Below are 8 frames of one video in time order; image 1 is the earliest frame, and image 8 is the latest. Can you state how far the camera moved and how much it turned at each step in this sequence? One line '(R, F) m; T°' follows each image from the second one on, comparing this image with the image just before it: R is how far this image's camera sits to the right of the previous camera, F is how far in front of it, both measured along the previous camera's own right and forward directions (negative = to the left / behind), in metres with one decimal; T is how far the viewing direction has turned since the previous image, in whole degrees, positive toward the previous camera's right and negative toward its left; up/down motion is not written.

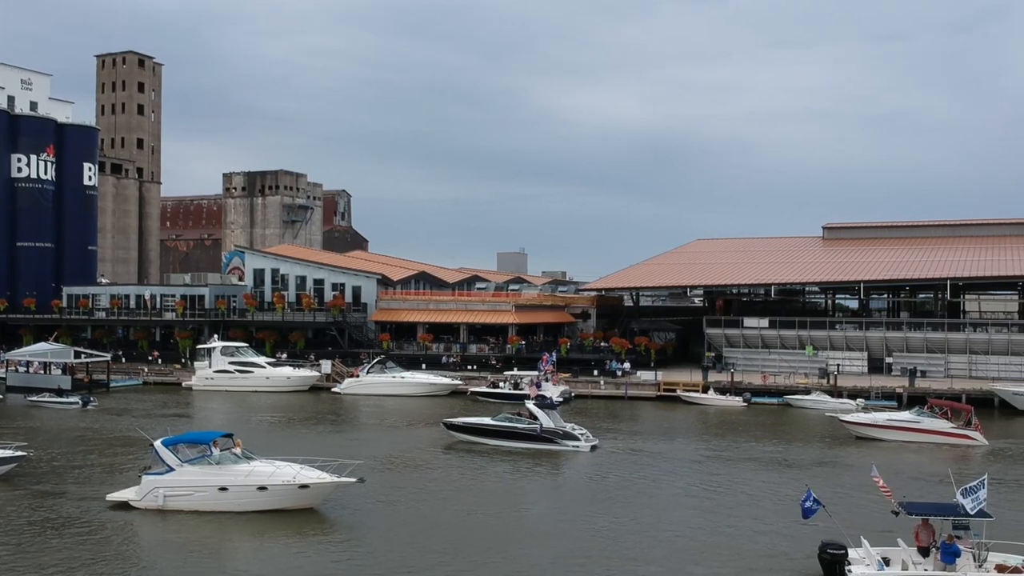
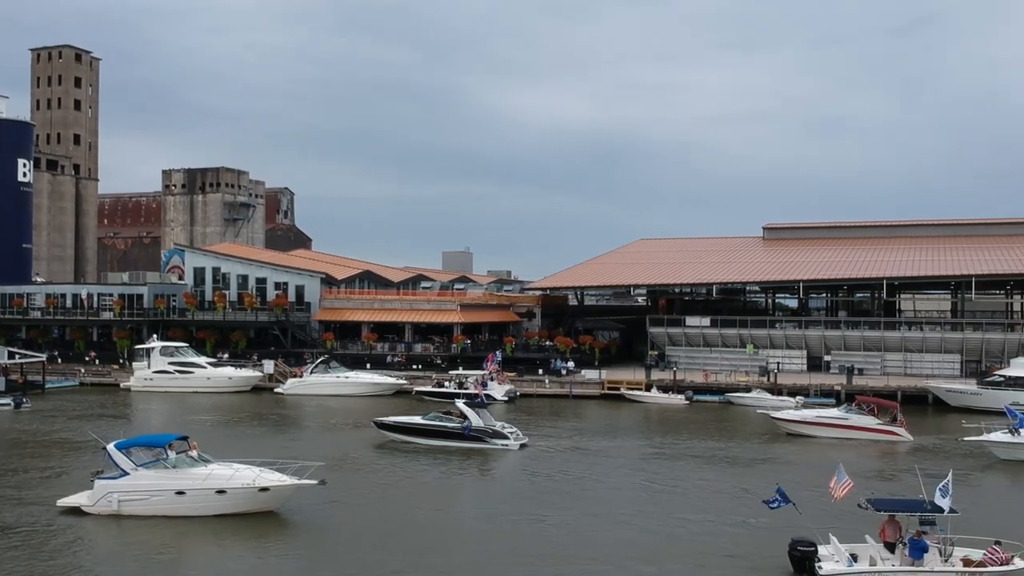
(+4.1, +3.8) m; -1°
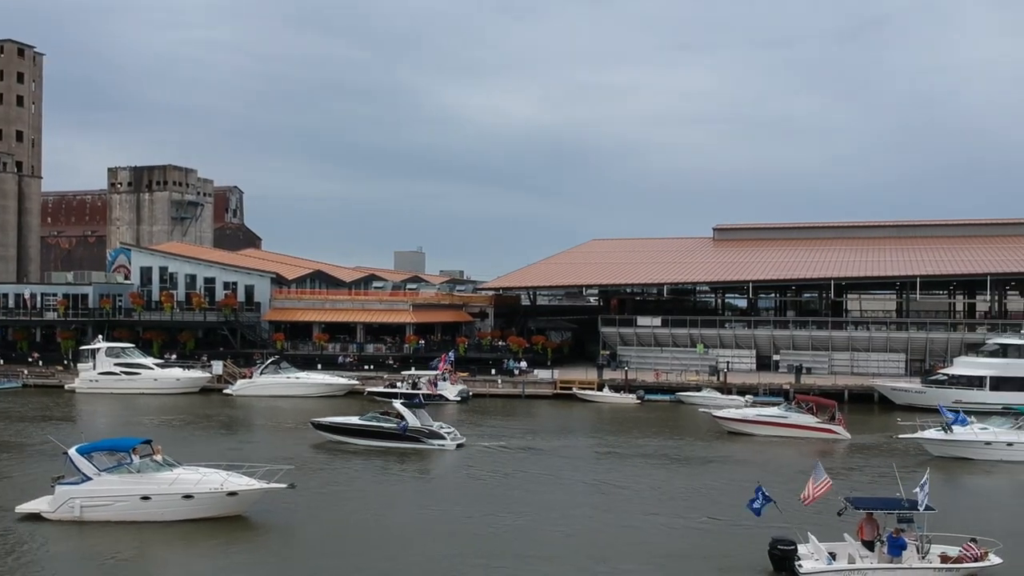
(0.0, 0.0) m; +3°
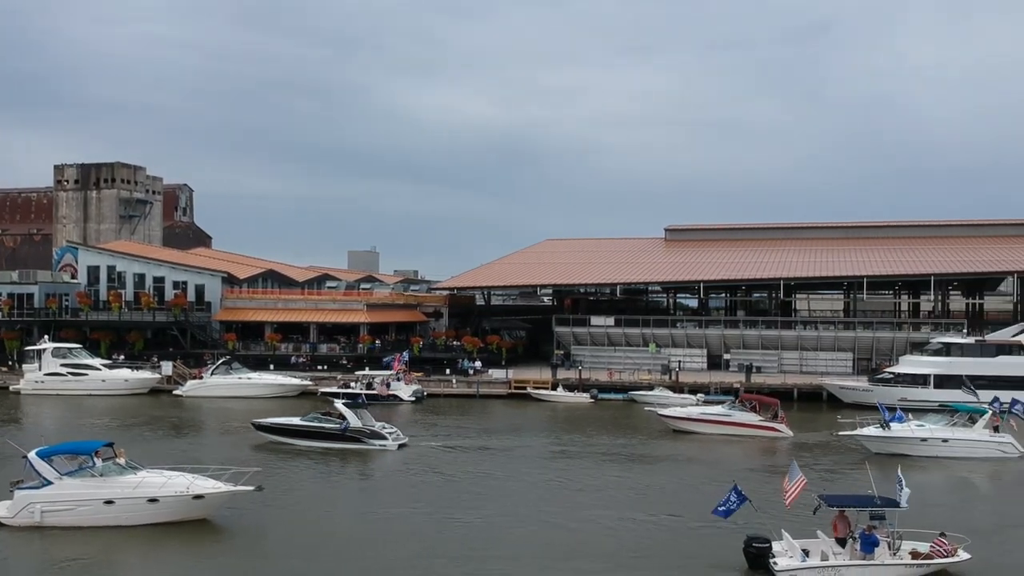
(0.0, -0.1) m; +3°
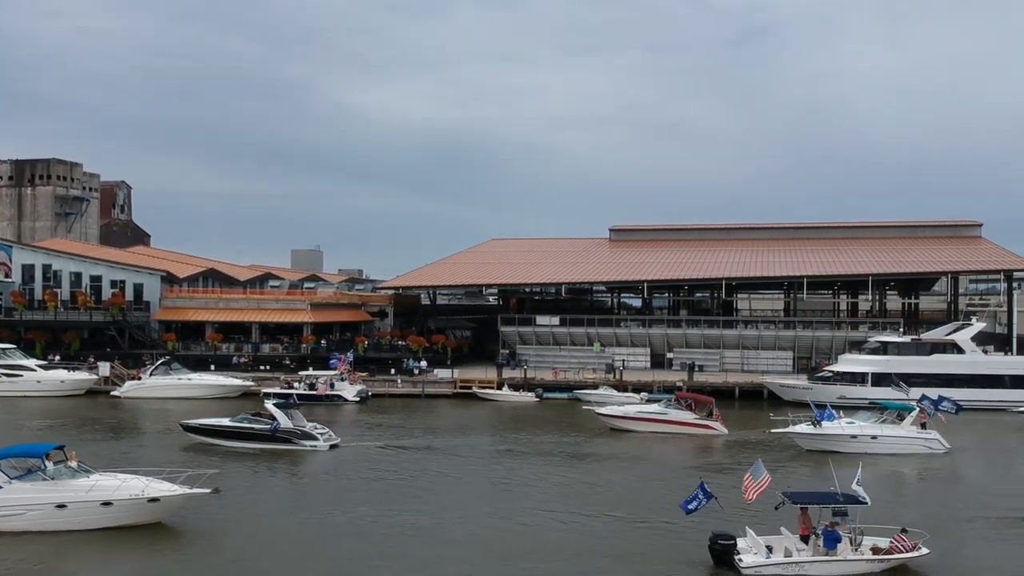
(0.0, +0.1) m; +3°
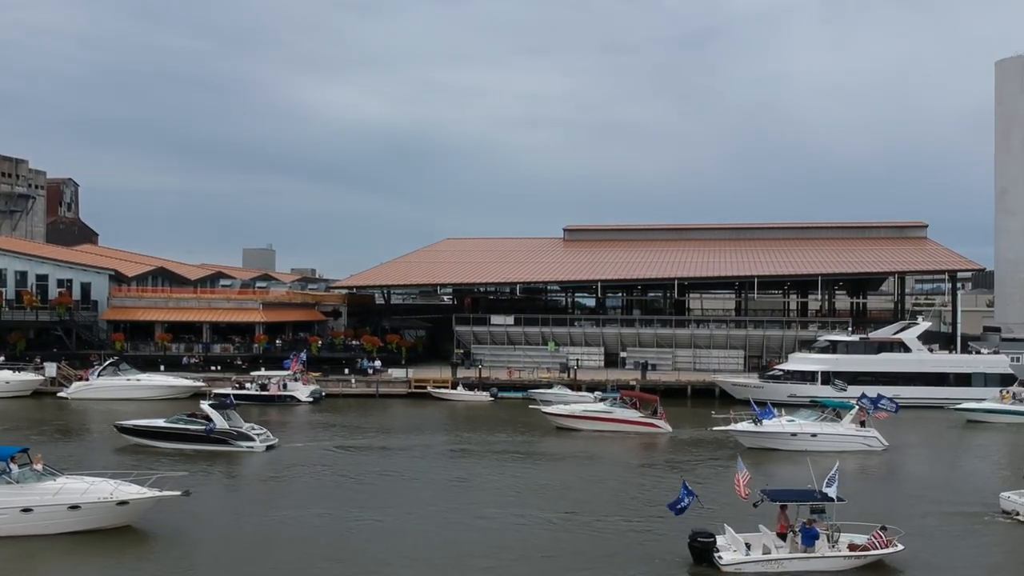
(0.0, 0.0) m; +3°
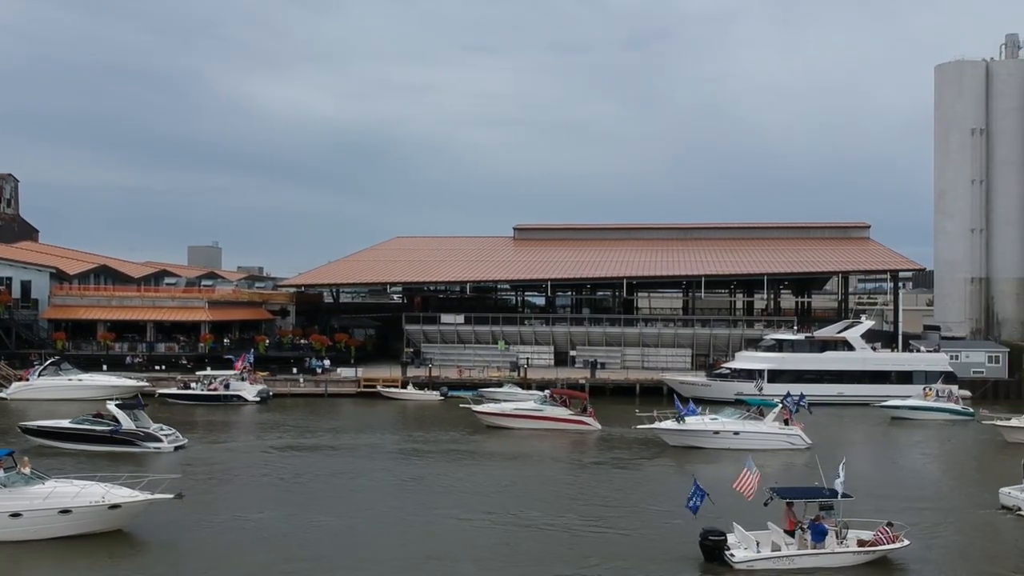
(+0.1, 0.0) m; +3°
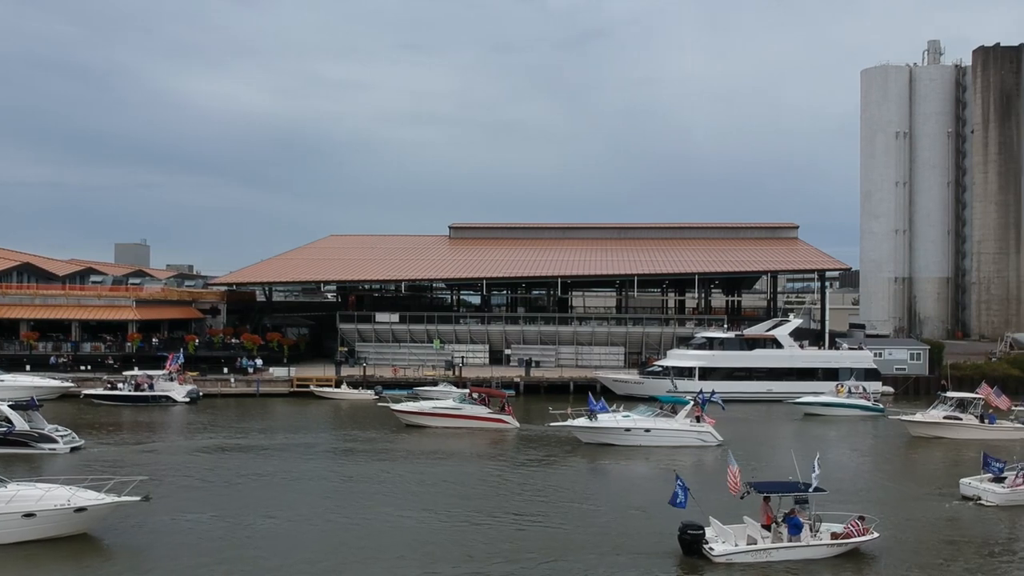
(+0.1, 0.0) m; +4°
